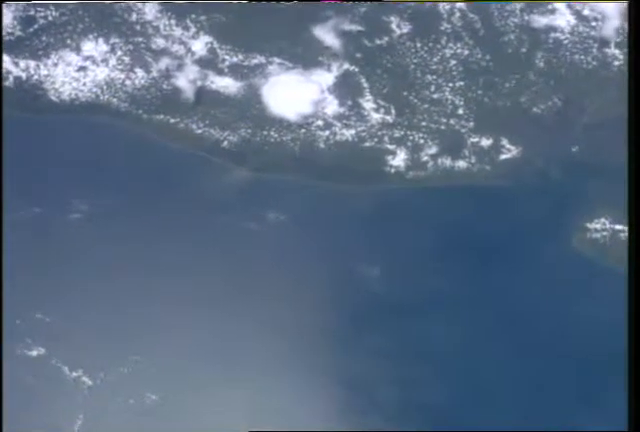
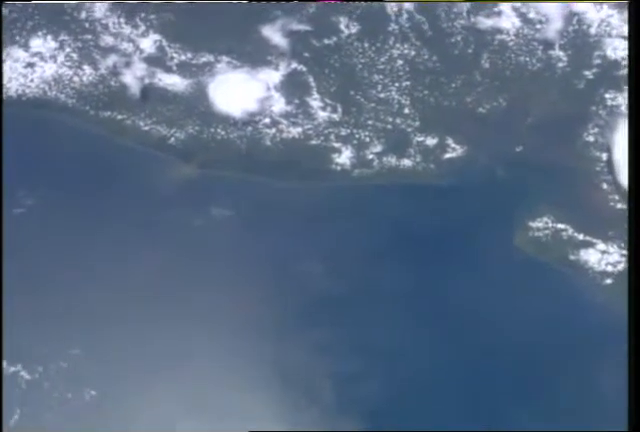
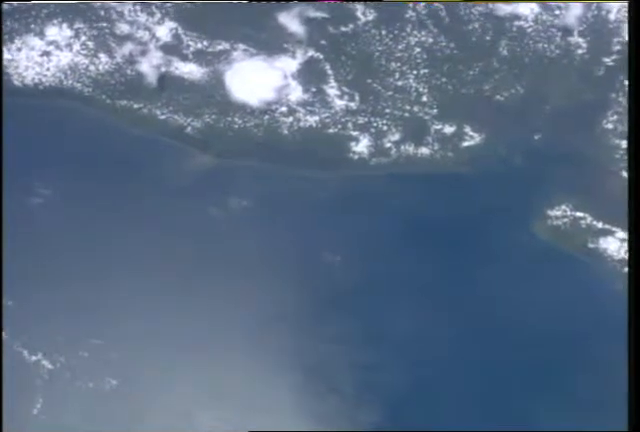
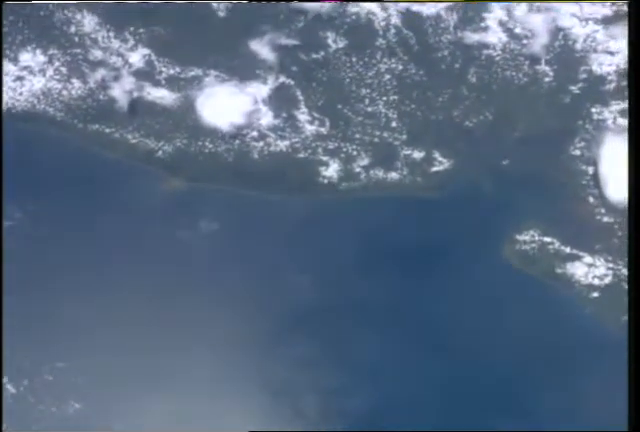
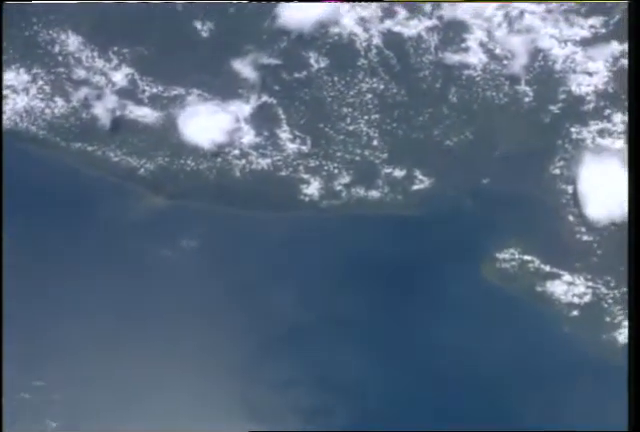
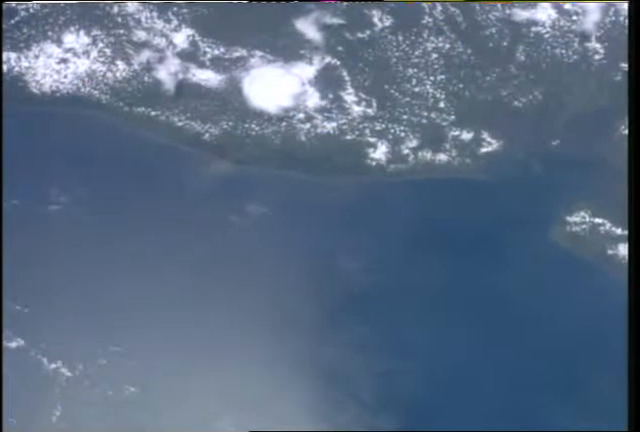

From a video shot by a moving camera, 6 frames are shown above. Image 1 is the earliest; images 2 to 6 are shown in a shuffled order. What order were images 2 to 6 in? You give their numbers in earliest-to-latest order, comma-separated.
6, 3, 2, 4, 5
